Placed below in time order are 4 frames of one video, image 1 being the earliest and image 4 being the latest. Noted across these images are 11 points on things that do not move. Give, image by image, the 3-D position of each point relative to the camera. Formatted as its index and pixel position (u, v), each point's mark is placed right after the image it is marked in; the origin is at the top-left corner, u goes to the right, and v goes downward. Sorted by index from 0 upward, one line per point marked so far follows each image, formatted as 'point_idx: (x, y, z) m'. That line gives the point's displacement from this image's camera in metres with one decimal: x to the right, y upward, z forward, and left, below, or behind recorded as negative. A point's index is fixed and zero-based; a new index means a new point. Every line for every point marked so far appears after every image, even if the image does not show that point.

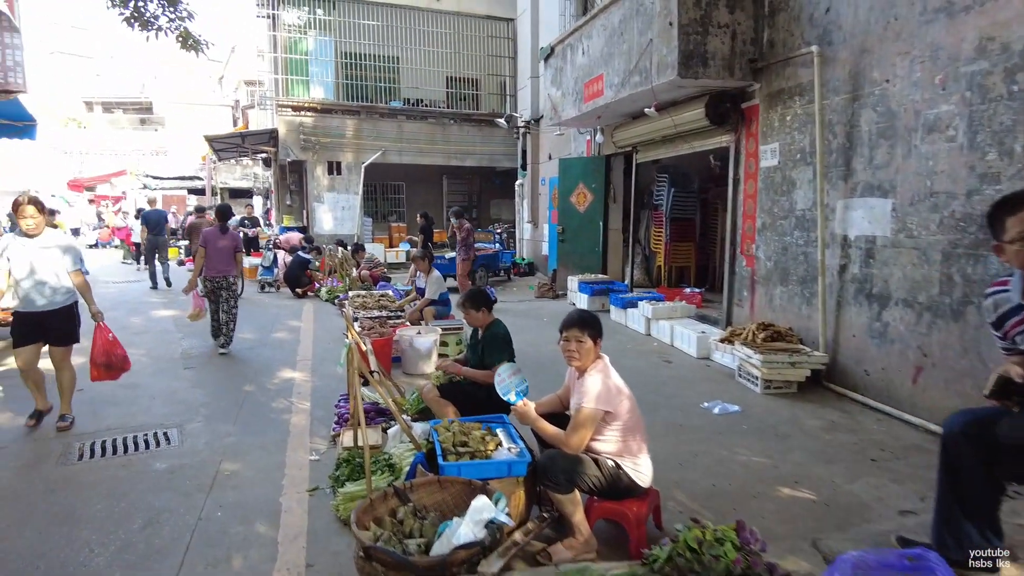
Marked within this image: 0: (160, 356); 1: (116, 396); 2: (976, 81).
0: (-3.6, -0.7, +6.8) m
1: (-3.2, -0.9, +5.4) m
2: (+2.9, +1.3, +4.2) m
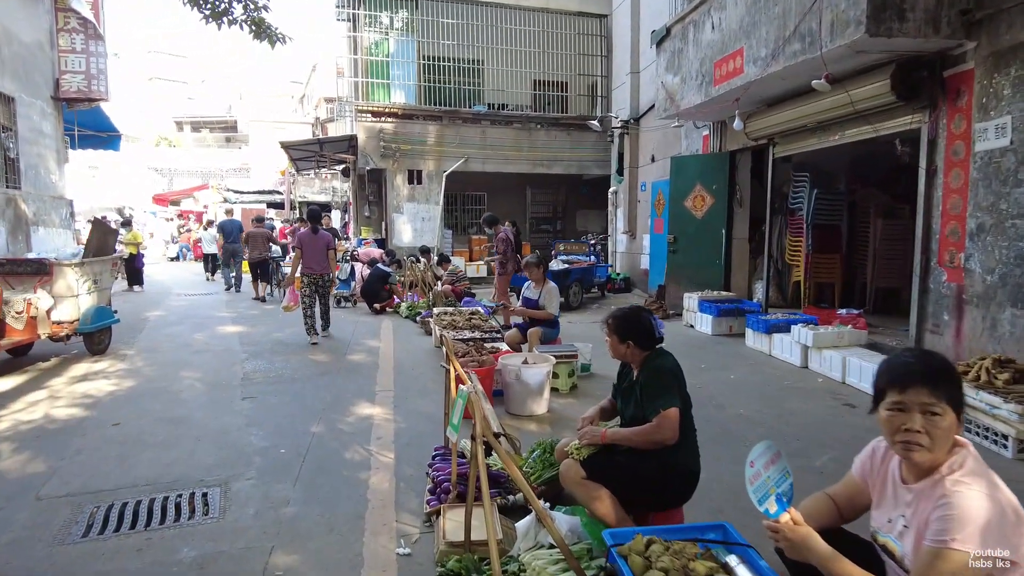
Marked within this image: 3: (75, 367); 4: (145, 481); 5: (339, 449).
0: (-2.6, -0.8, +5.8) m
1: (-2.3, -1.0, +4.3) m
2: (+3.7, +1.2, +2.5) m
3: (-4.2, -0.8, +6.4) m
4: (-2.0, -1.0, +3.6) m
5: (-1.1, -1.0, +4.0) m
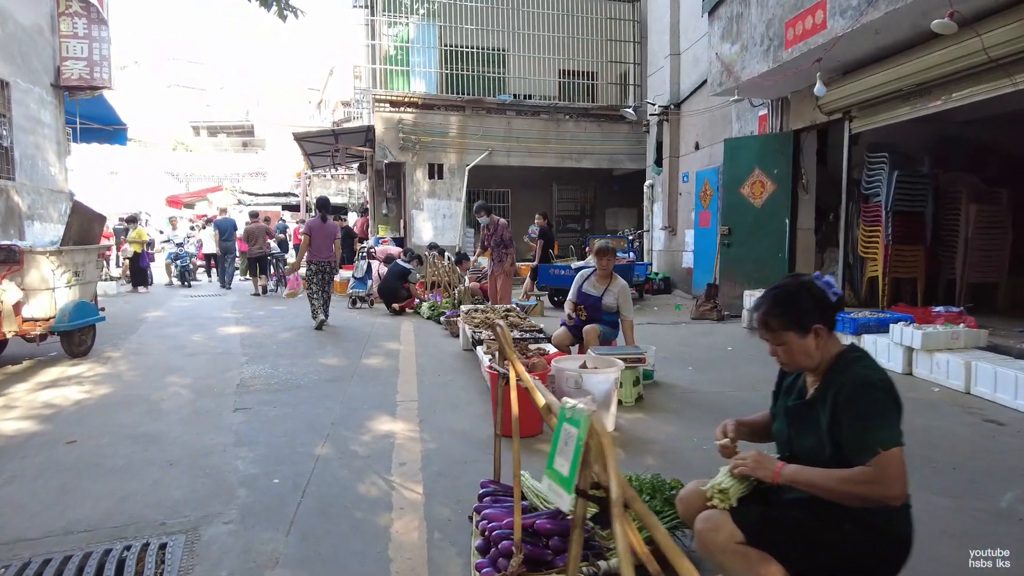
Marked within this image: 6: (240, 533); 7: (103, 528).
0: (-2.2, -0.7, +4.9) m
1: (-2.0, -0.9, +3.3) m
2: (+4.0, +1.3, +1.5) m
3: (-3.9, -0.7, +5.5) m
4: (-1.7, -0.9, +2.6) m
5: (-0.7, -0.9, +3.1) m
6: (-1.0, -0.9, +2.5) m
7: (-1.6, -0.9, +2.6) m
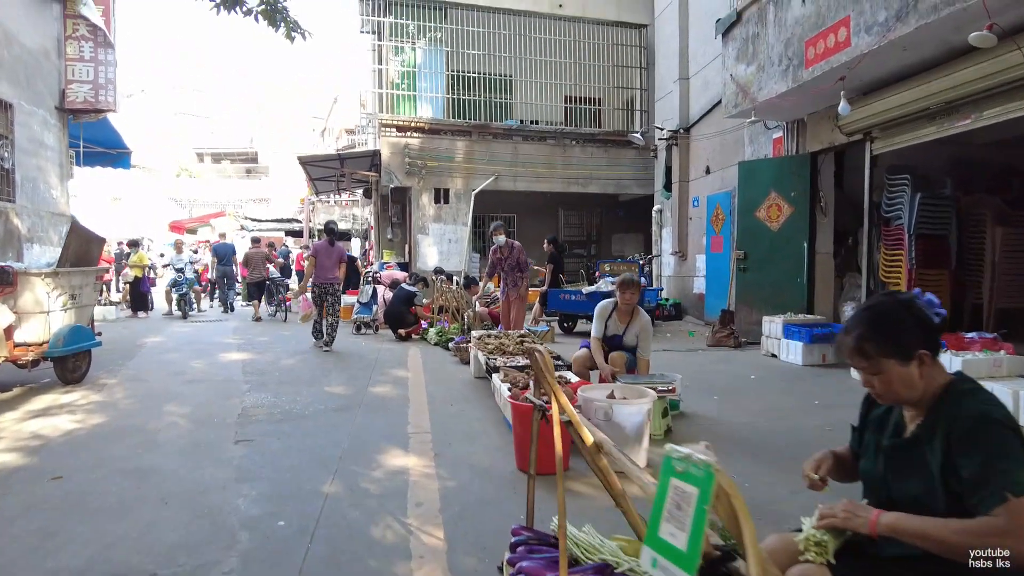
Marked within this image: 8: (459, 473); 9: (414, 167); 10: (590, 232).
0: (-2.1, -0.9, +4.6) m
1: (-1.9, -1.0, +3.1) m
2: (+4.1, +1.3, +1.3) m
3: (-3.8, -0.9, +5.2) m
4: (-1.6, -1.0, +2.3) m
5: (-0.6, -1.0, +2.8) m
6: (-0.9, -1.0, +2.2) m
7: (-1.5, -1.0, +2.3) m
8: (-0.3, -0.9, +3.4) m
9: (-2.0, +2.5, +13.6) m
10: (+1.9, +1.4, +16.1) m
